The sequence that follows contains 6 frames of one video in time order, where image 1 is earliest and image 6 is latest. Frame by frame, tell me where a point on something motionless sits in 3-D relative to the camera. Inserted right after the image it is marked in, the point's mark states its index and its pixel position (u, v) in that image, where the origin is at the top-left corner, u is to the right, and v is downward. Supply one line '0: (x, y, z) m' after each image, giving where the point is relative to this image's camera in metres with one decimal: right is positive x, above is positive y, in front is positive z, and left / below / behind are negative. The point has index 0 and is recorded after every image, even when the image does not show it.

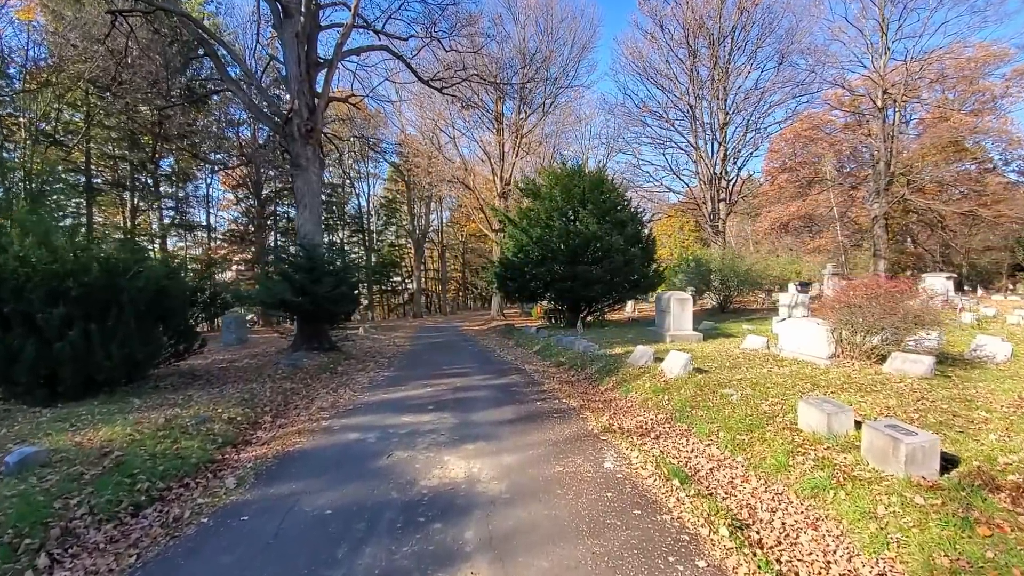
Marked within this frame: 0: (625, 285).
0: (+4.4, +0.1, +18.3) m
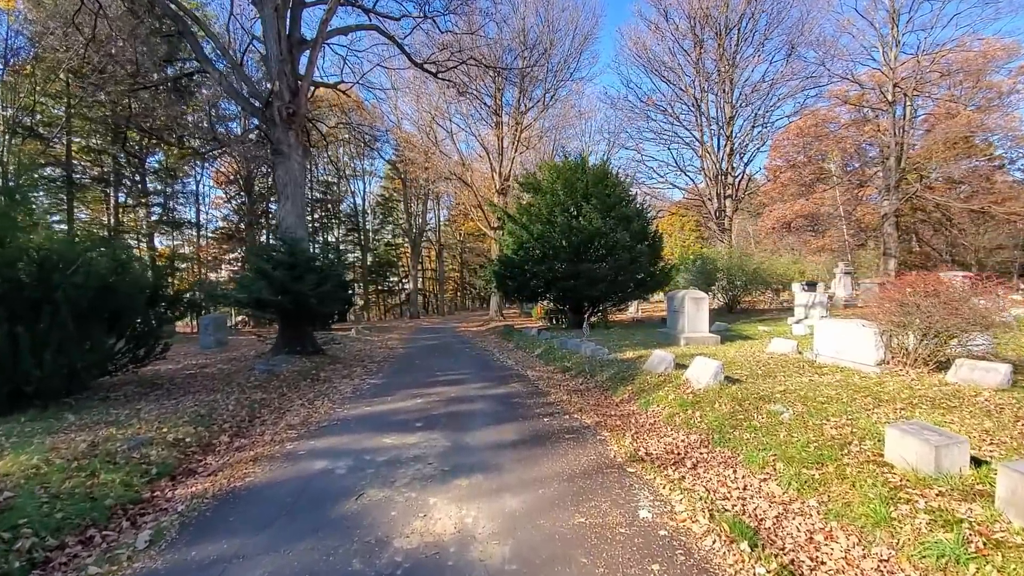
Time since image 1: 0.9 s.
0: (+4.4, +0.2, +17.4) m
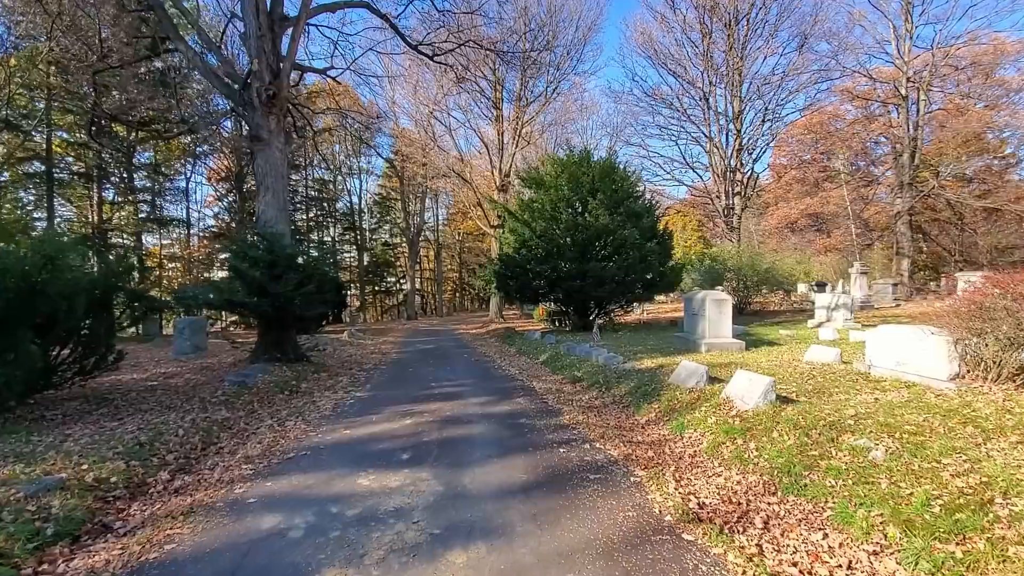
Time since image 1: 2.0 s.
0: (+4.4, +0.1, +16.4) m
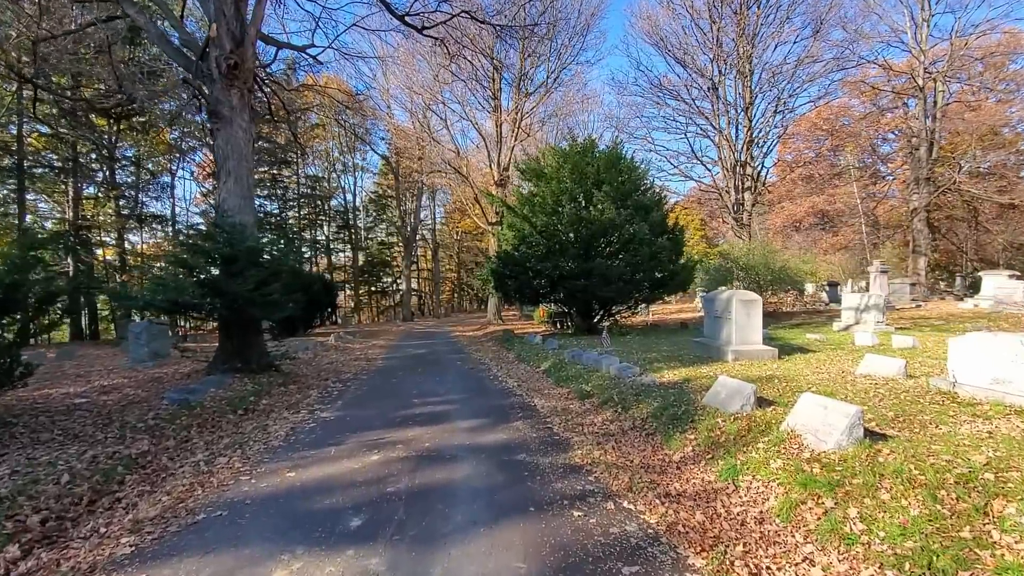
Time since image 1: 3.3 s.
0: (+4.4, +0.1, +15.1) m
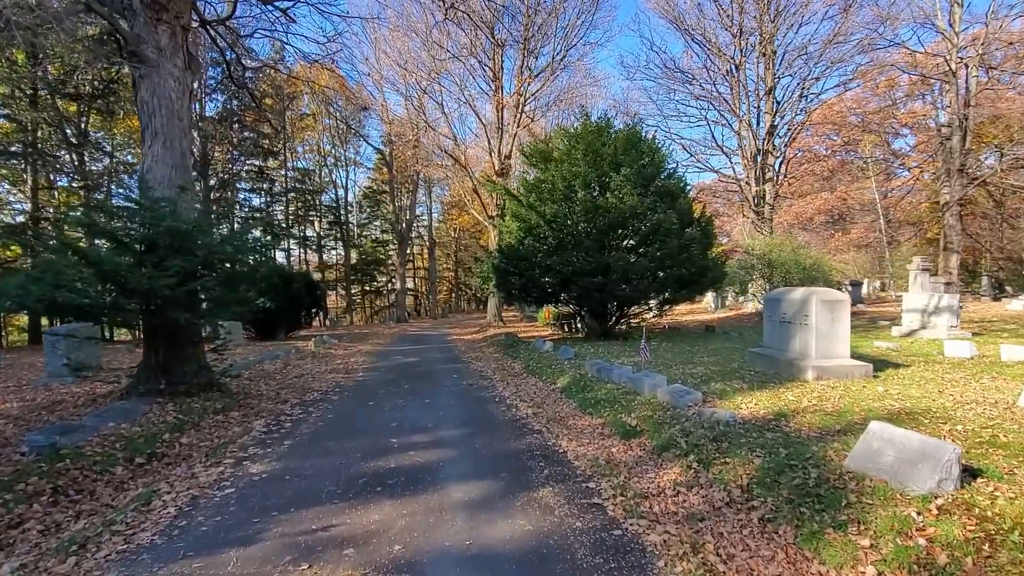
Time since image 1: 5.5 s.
0: (+4.5, +0.2, +13.1) m
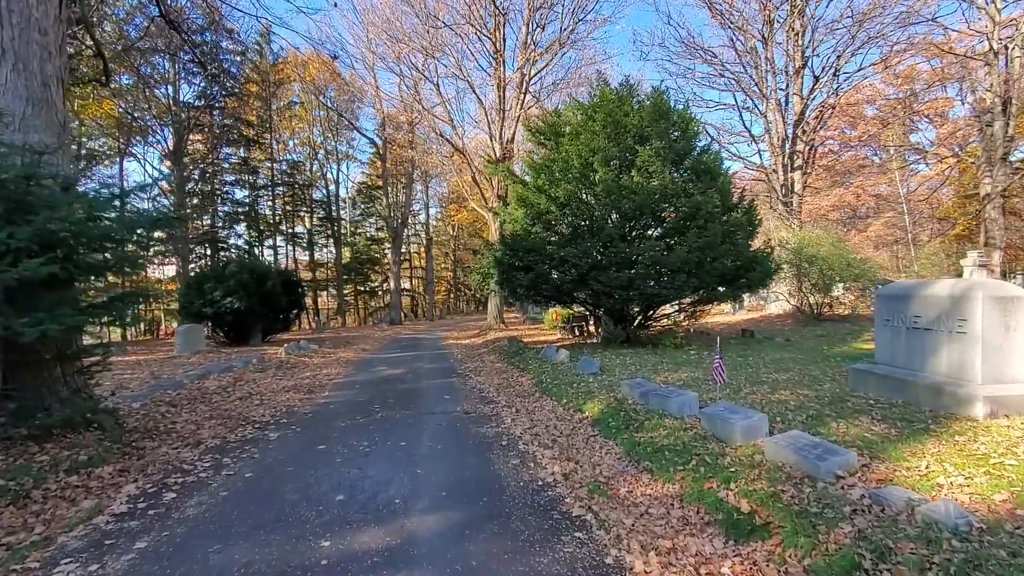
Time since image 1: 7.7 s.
0: (+4.7, +0.3, +11.0) m
